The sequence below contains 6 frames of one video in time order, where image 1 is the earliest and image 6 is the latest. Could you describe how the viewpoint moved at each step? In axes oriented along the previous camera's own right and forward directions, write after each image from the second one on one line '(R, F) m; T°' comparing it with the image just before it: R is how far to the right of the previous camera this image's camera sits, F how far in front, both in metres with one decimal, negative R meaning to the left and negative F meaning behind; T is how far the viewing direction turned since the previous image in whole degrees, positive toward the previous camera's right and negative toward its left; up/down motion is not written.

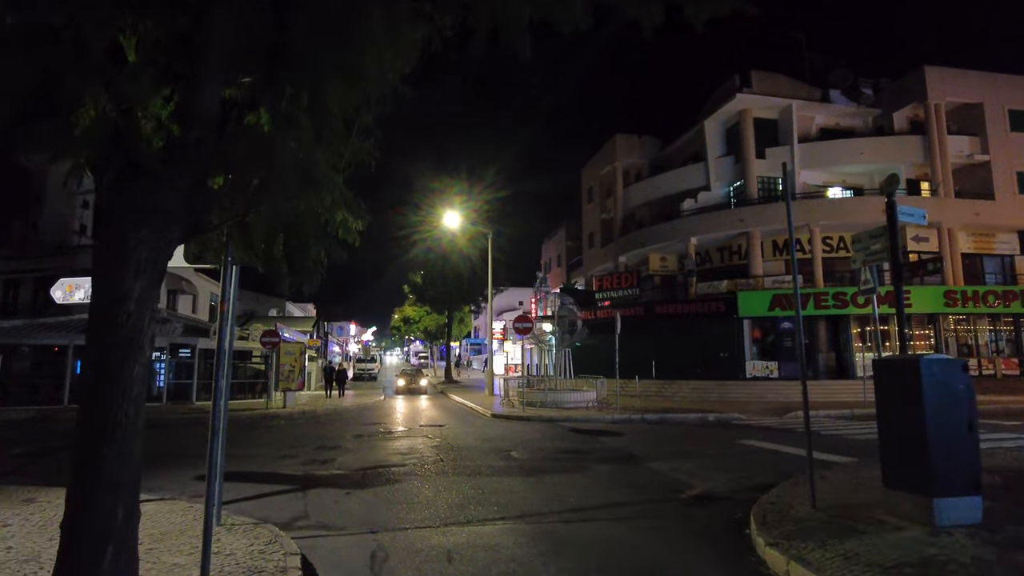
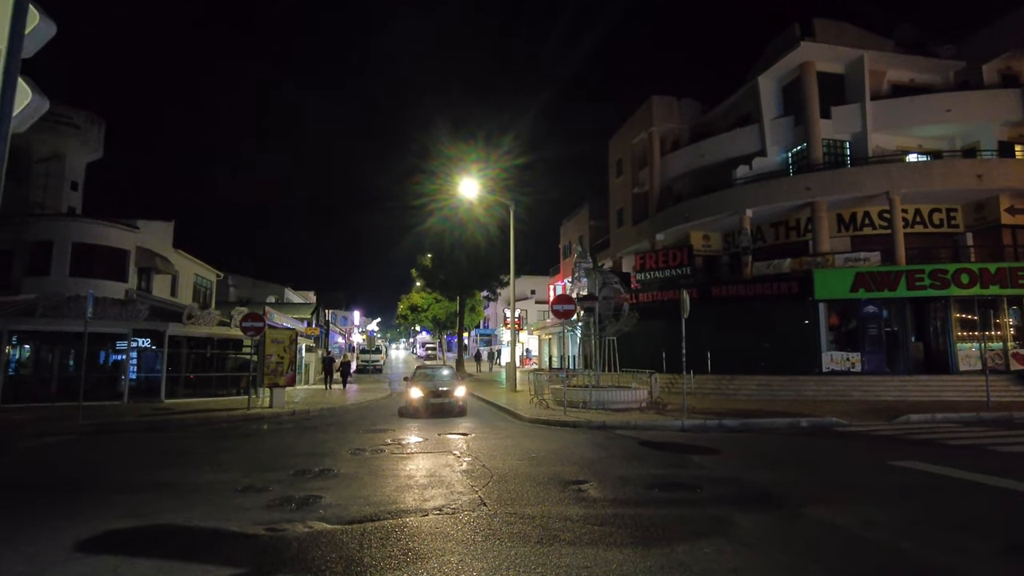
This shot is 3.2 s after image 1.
(-0.9, +4.1) m; 0°
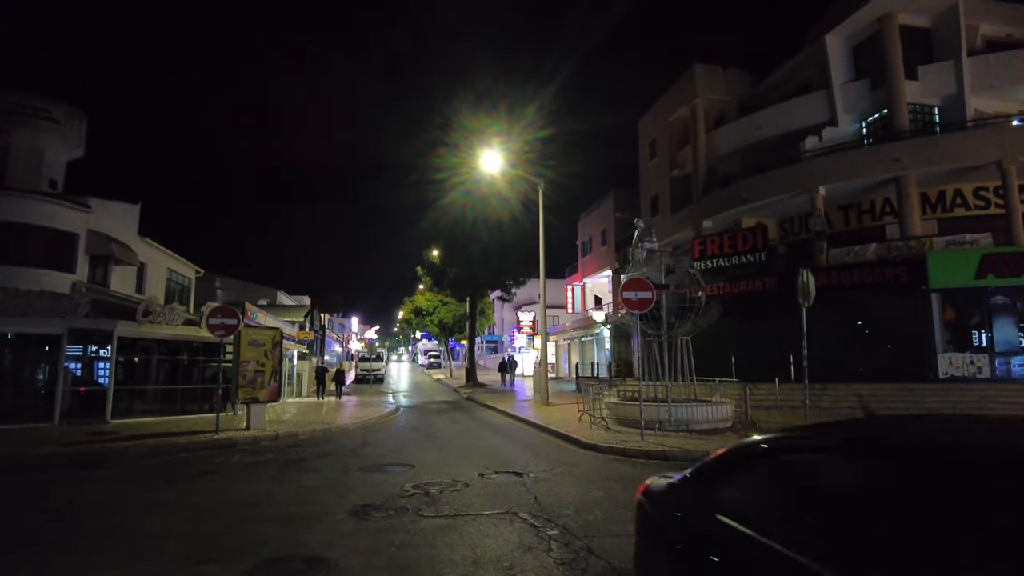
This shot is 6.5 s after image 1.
(-1.1, +4.3) m; 0°
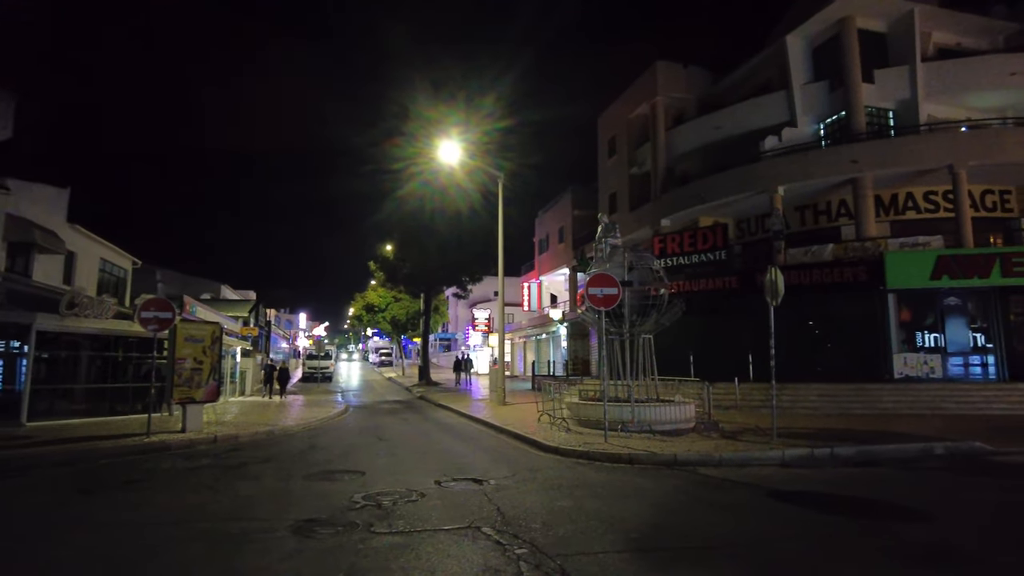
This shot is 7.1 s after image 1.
(-0.1, +0.7) m; +4°
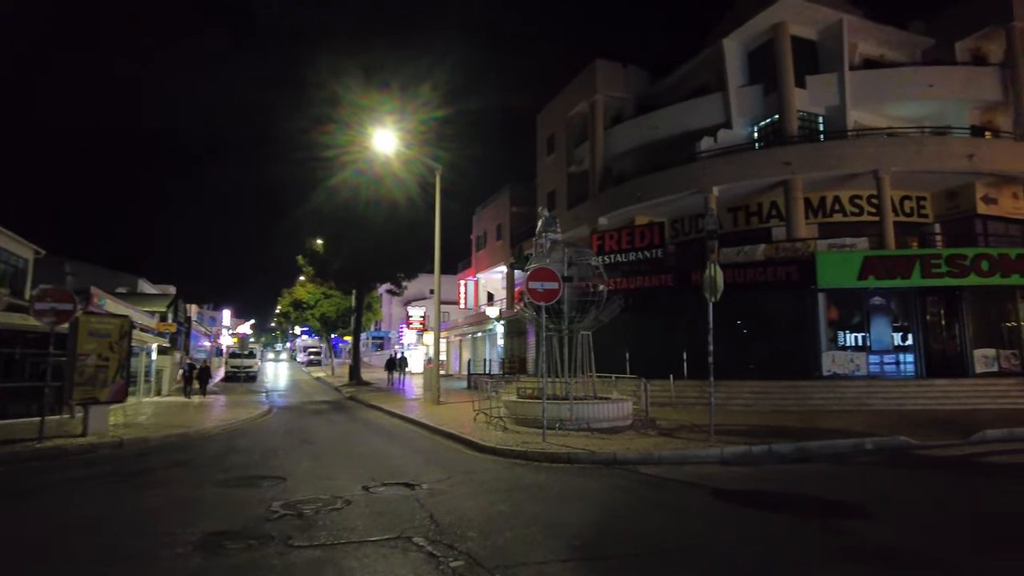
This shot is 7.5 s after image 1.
(0.0, +0.5) m; +6°
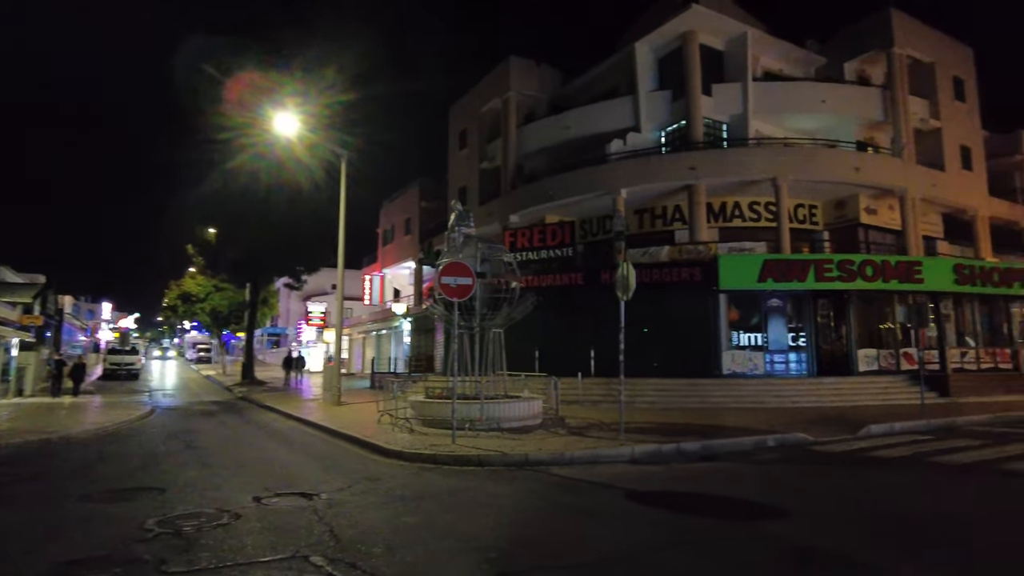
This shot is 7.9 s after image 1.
(-0.1, +0.5) m; +8°
